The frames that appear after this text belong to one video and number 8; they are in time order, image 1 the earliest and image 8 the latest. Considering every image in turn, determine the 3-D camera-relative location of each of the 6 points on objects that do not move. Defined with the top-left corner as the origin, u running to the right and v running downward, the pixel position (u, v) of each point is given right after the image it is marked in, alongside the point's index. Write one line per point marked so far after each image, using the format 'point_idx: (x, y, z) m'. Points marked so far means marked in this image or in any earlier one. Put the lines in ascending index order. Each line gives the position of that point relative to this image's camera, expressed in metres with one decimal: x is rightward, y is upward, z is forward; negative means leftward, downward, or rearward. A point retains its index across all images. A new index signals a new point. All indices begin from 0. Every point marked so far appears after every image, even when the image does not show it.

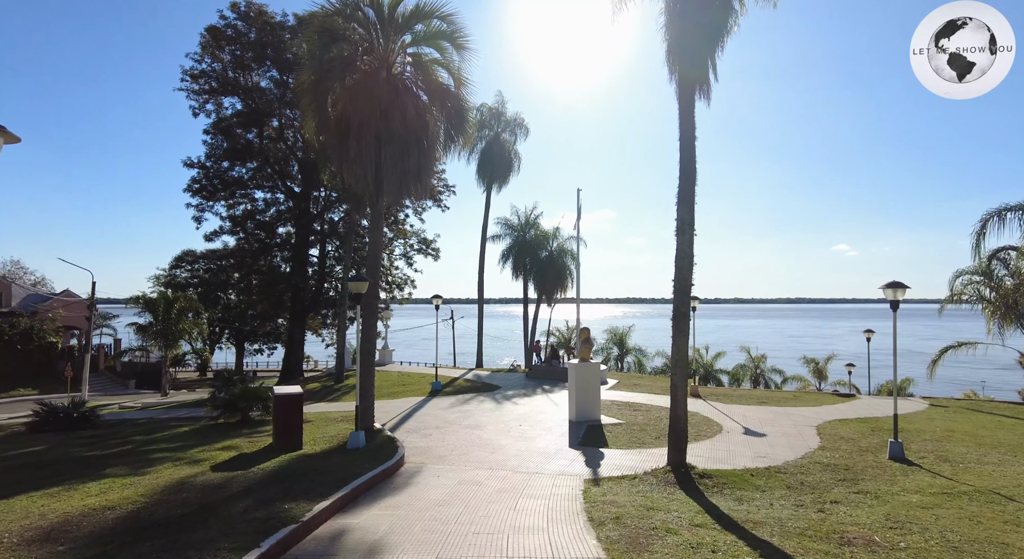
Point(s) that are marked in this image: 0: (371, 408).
0: (-3.0, -2.7, +12.4) m
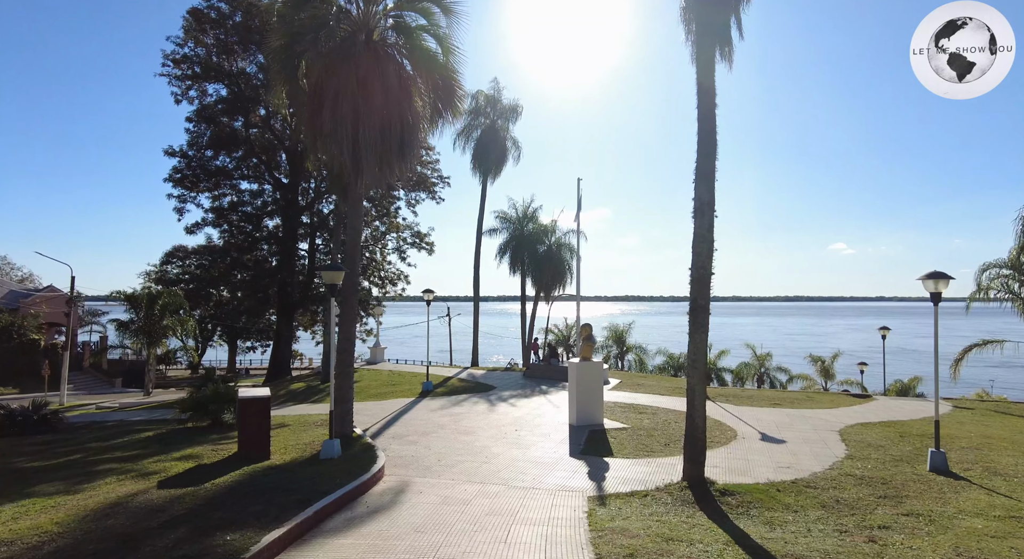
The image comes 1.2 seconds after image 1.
0: (-3.1, -2.5, +11.2) m
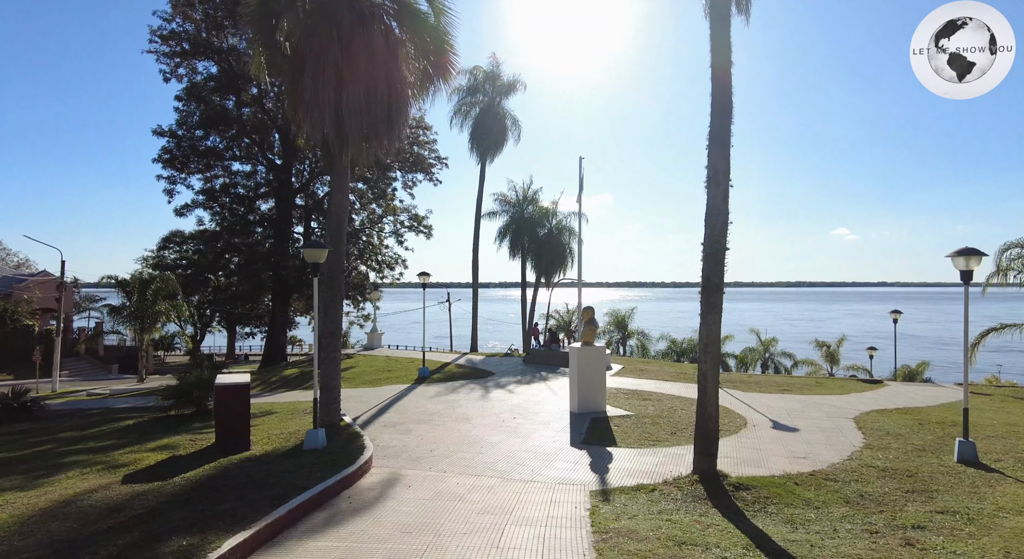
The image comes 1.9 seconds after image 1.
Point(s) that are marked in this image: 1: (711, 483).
0: (-3.2, -2.2, +10.5) m
1: (+2.5, -2.6, +7.5) m
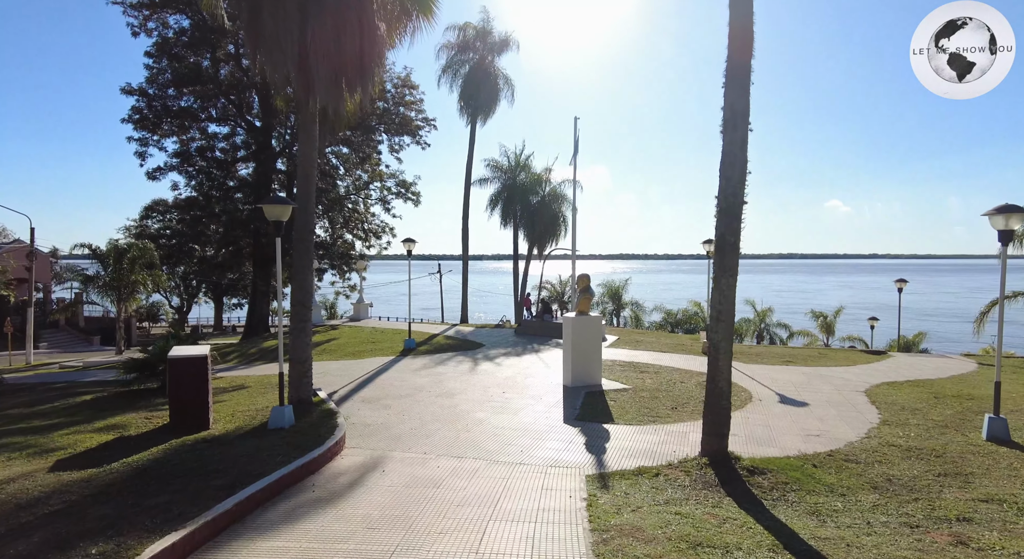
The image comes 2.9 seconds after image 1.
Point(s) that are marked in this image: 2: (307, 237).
0: (-3.4, -1.6, +9.6) m
1: (+2.4, -2.1, +6.7) m
2: (-3.4, +0.7, +9.6) m
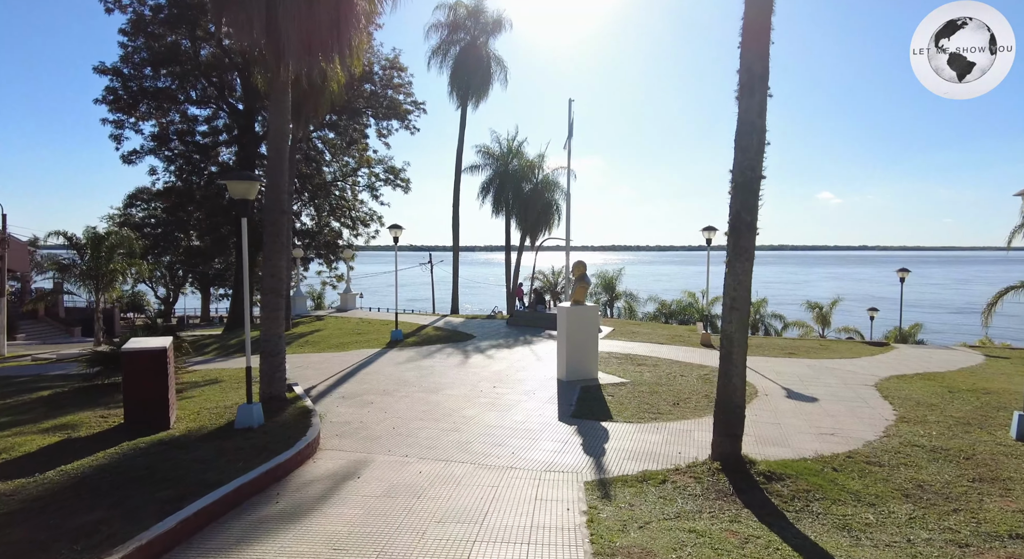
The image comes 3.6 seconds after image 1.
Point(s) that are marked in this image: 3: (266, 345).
0: (-3.5, -1.4, +8.9) m
1: (+2.3, -2.0, +6.0) m
2: (-3.5, +0.9, +8.8) m
3: (-3.6, -1.0, +8.8) m
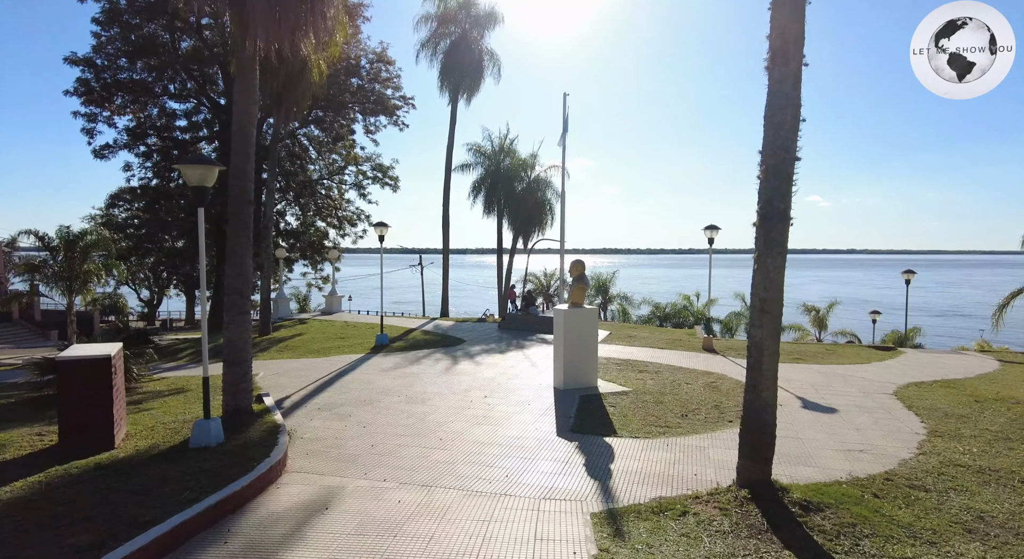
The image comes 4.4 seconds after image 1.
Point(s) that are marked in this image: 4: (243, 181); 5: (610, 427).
0: (-3.6, -1.3, +7.9) m
1: (+2.2, -2.0, +5.1) m
2: (-3.6, +0.9, +7.9) m
3: (-3.7, -1.0, +7.9) m
4: (-3.6, +1.3, +8.0) m
5: (+1.4, -2.1, +8.4) m
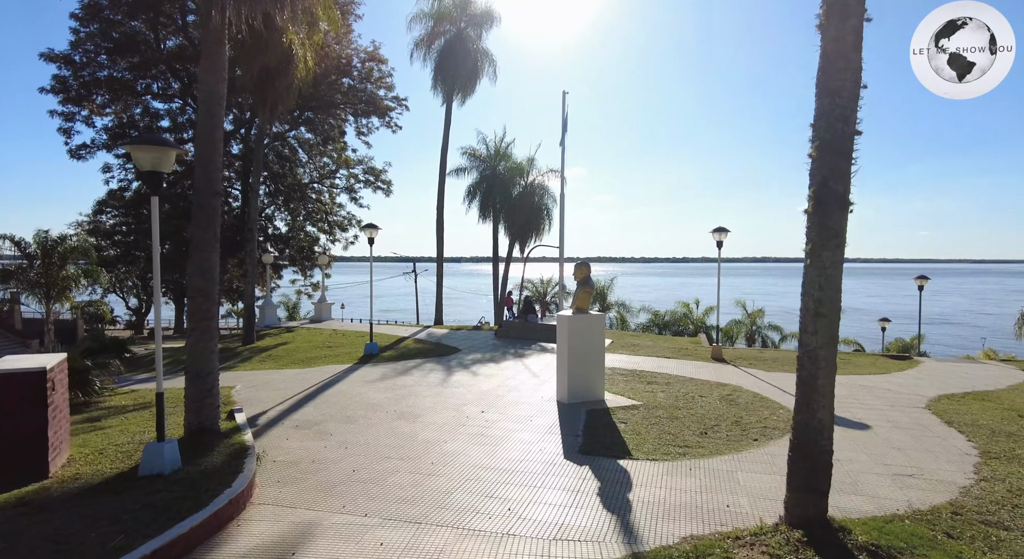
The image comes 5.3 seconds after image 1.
0: (-3.6, -1.4, +7.0) m
1: (+2.3, -1.9, +4.2) m
2: (-3.6, +0.9, +7.0) m
3: (-3.7, -1.0, +6.9) m
4: (-3.6, +1.3, +7.0) m
5: (+1.4, -2.1, +7.5) m
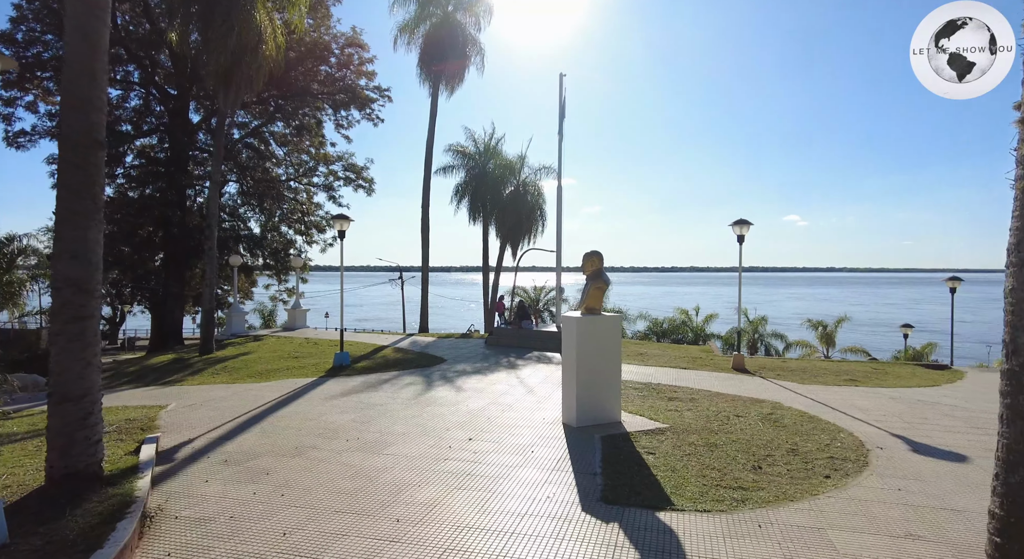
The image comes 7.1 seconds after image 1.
0: (-3.6, -1.2, +5.0) m
1: (+2.3, -1.7, +2.3) m
2: (-3.6, +1.0, +5.0) m
3: (-3.7, -0.8, +4.9) m
4: (-3.6, +1.4, +5.1) m
5: (+1.4, -2.0, +5.6) m
